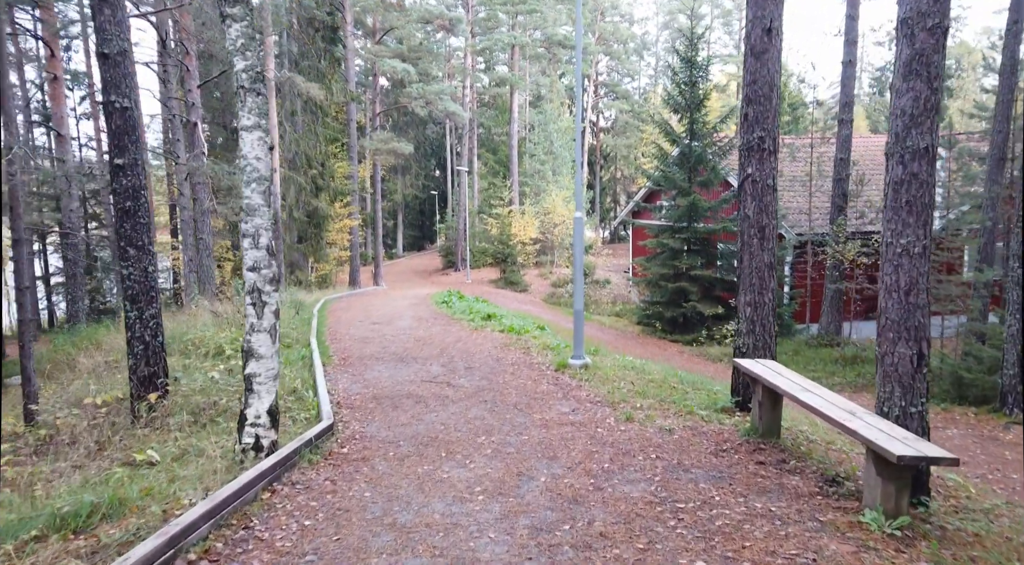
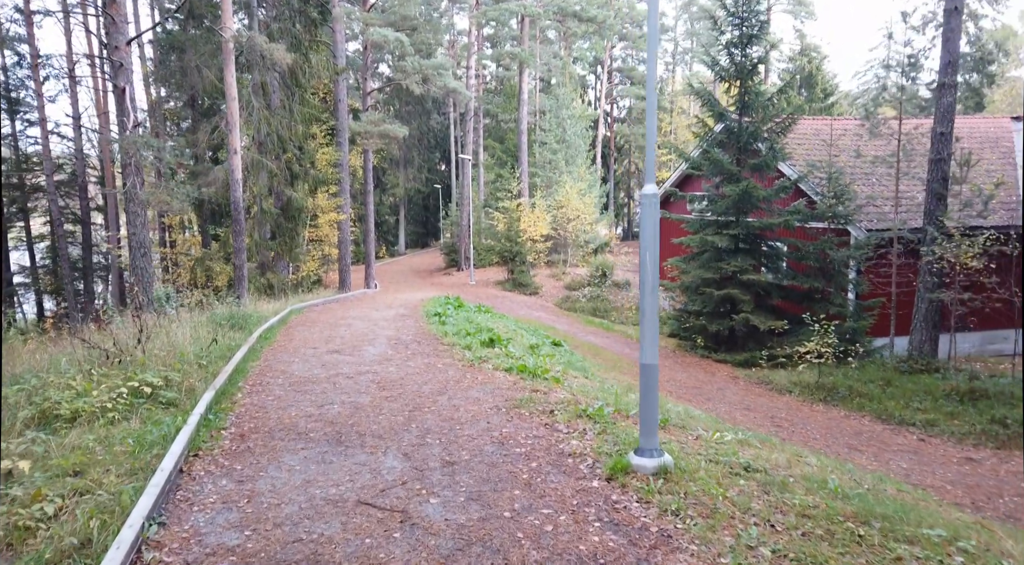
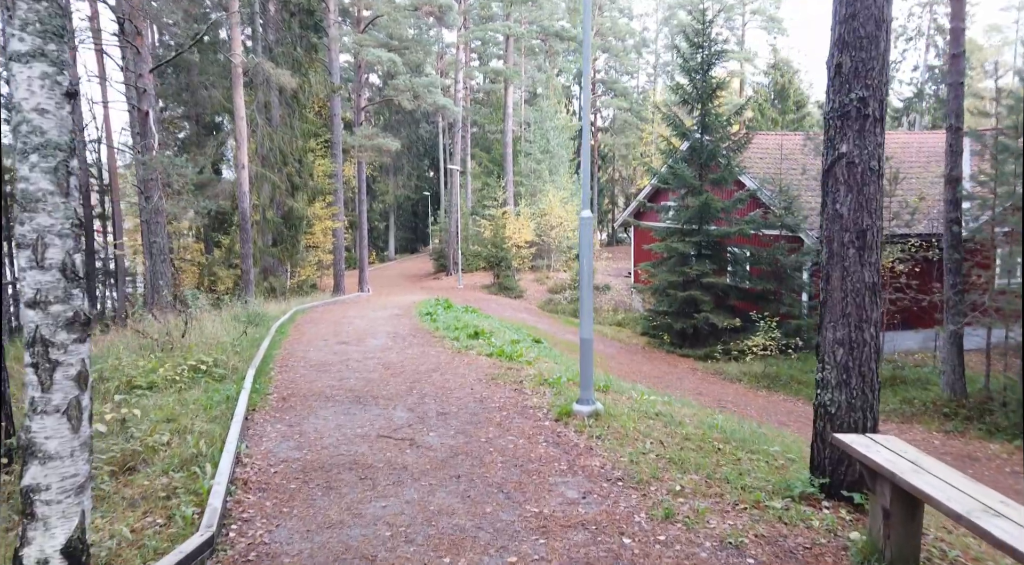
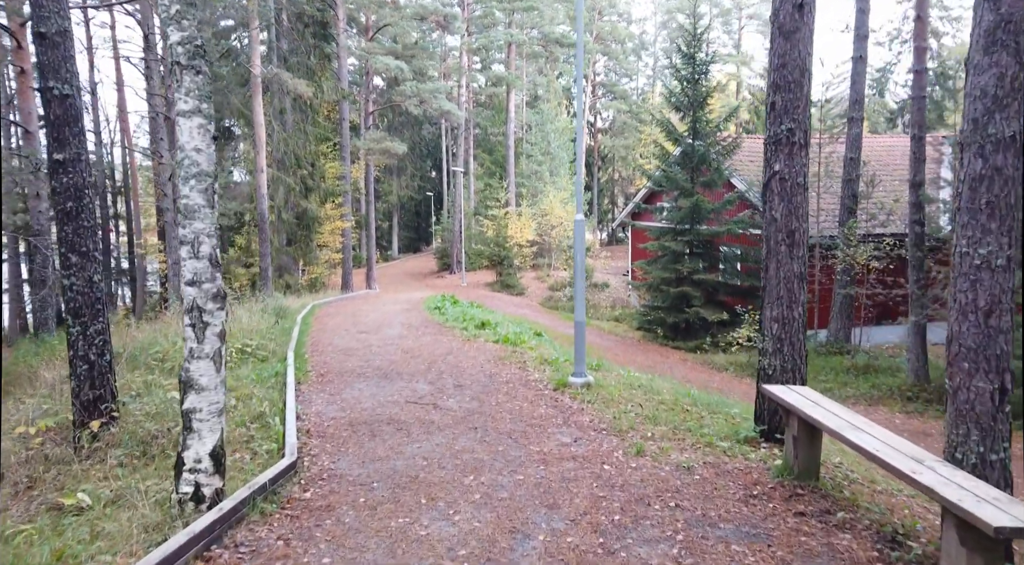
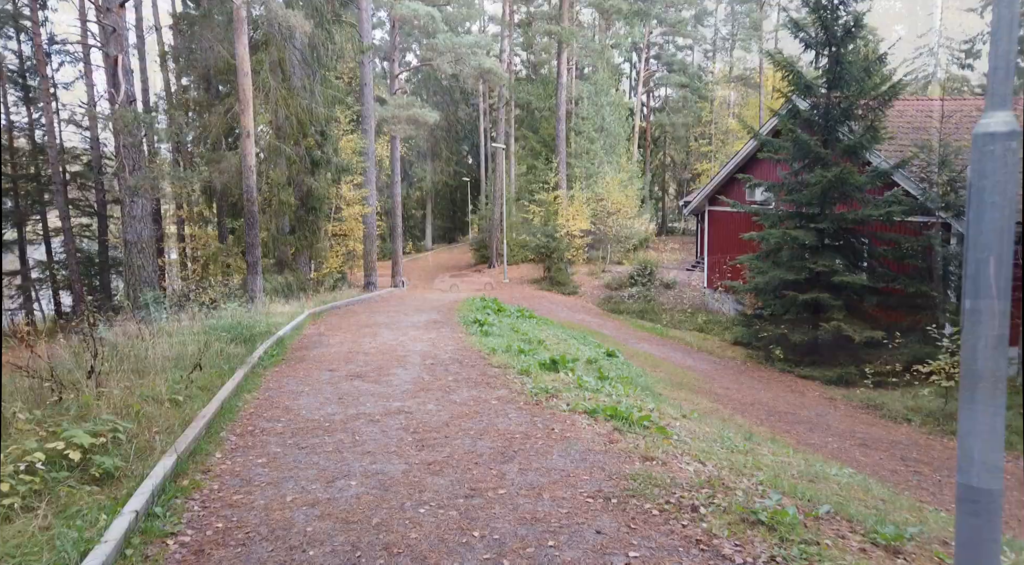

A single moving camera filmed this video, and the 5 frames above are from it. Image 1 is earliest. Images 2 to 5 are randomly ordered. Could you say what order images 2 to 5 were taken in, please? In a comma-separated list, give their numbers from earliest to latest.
4, 3, 2, 5
